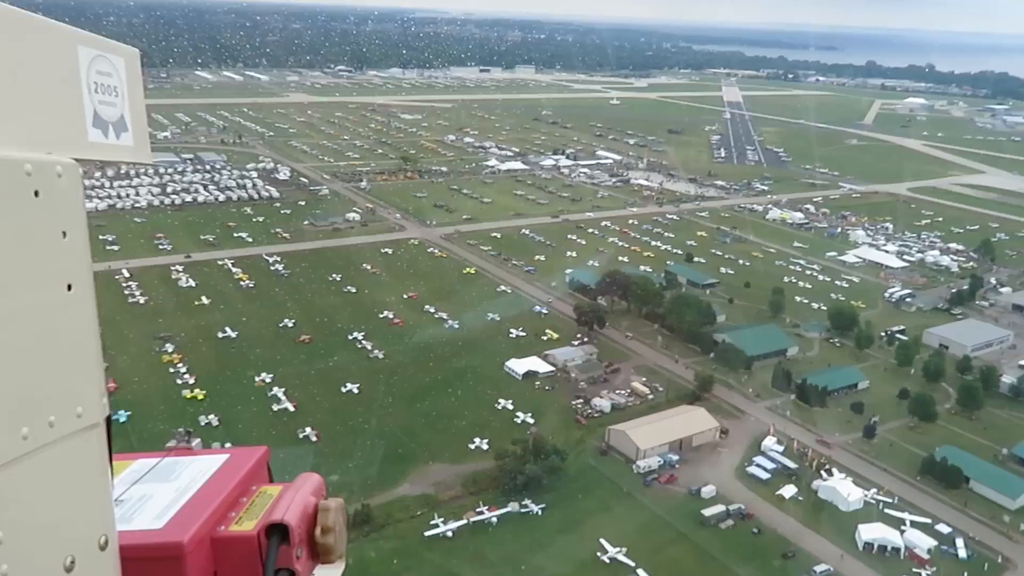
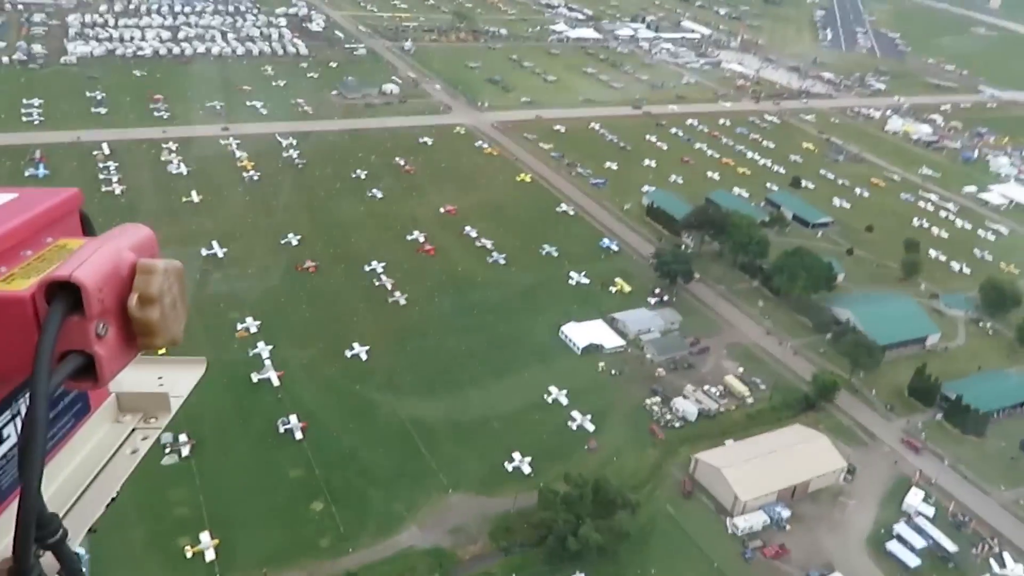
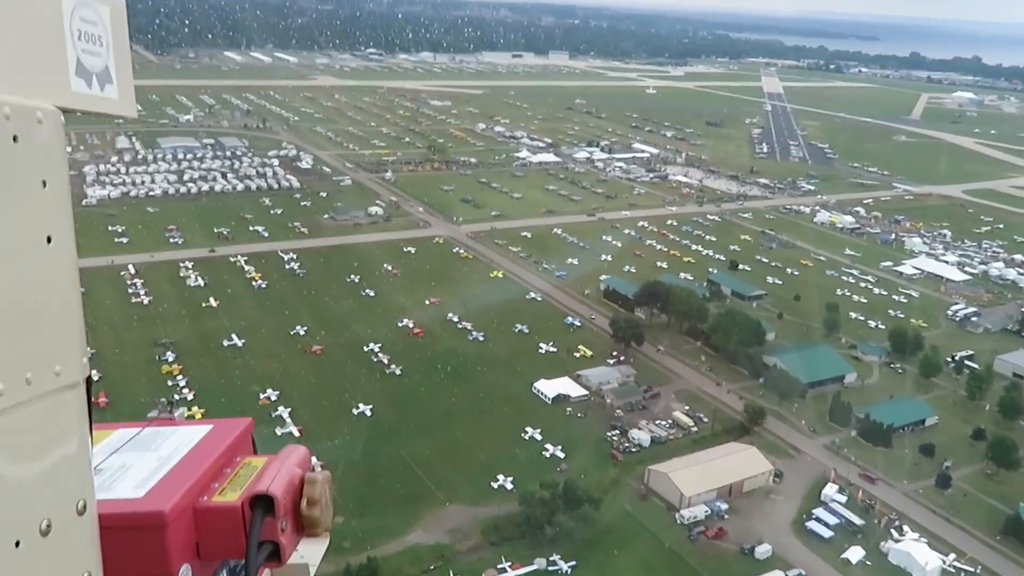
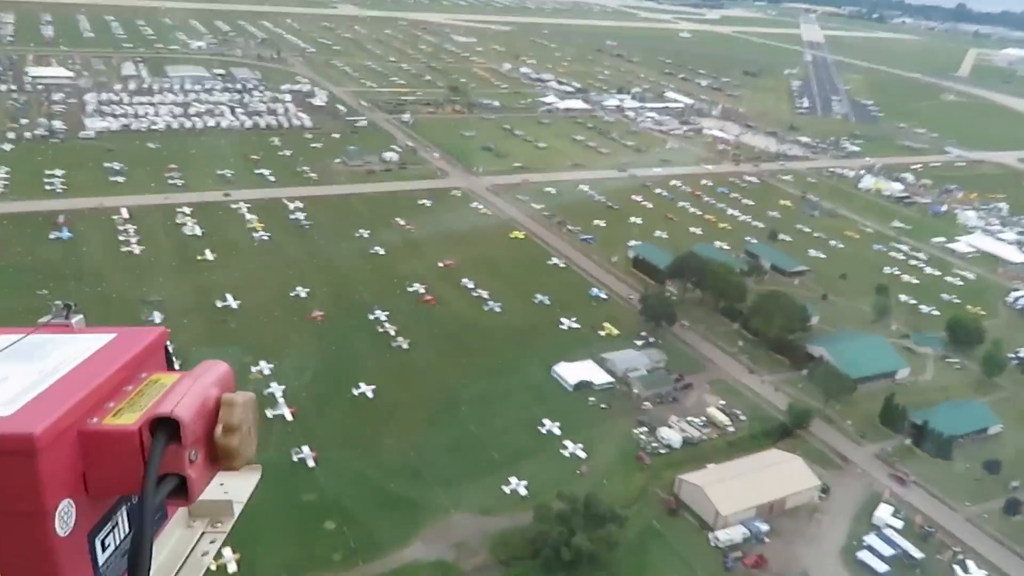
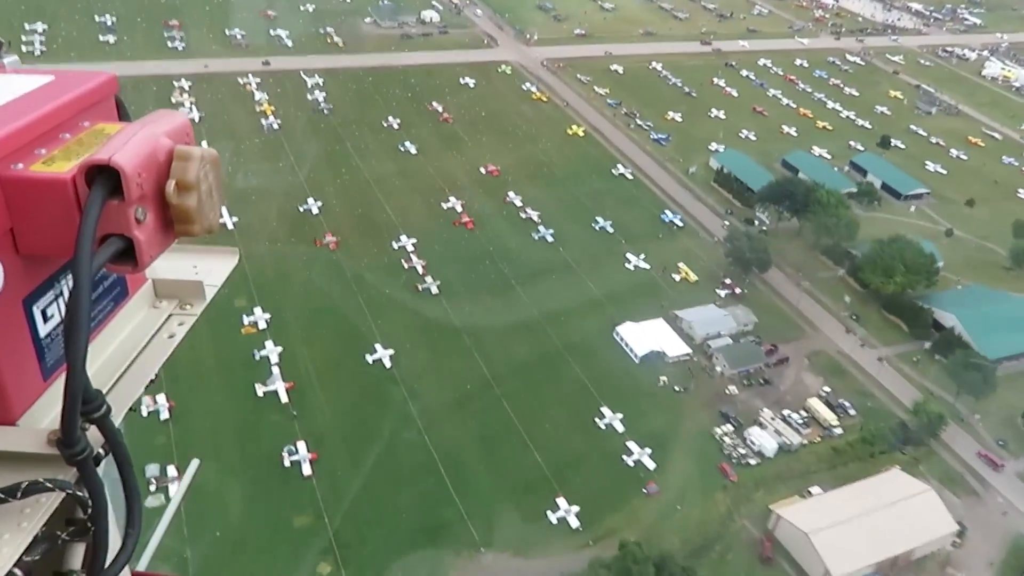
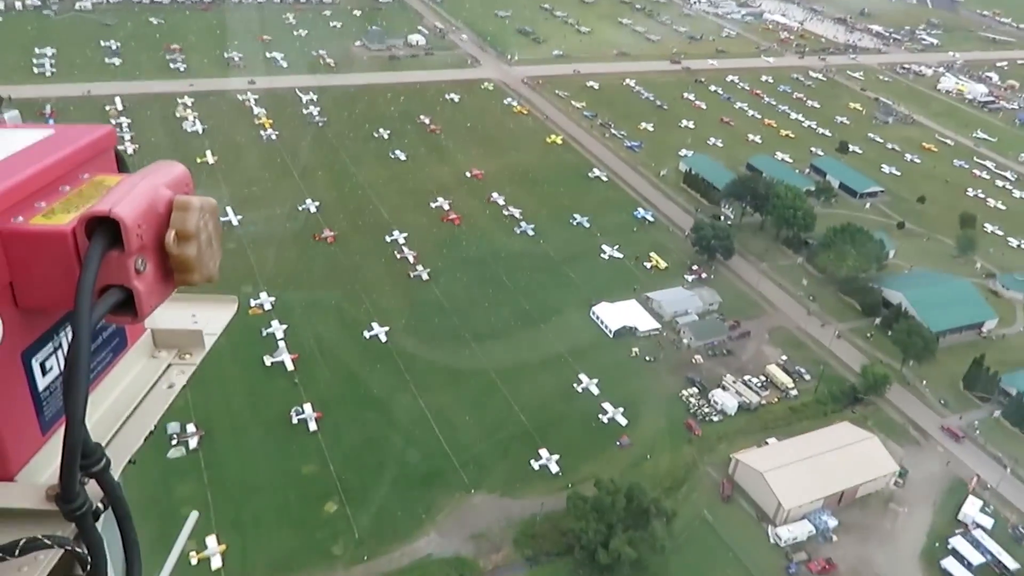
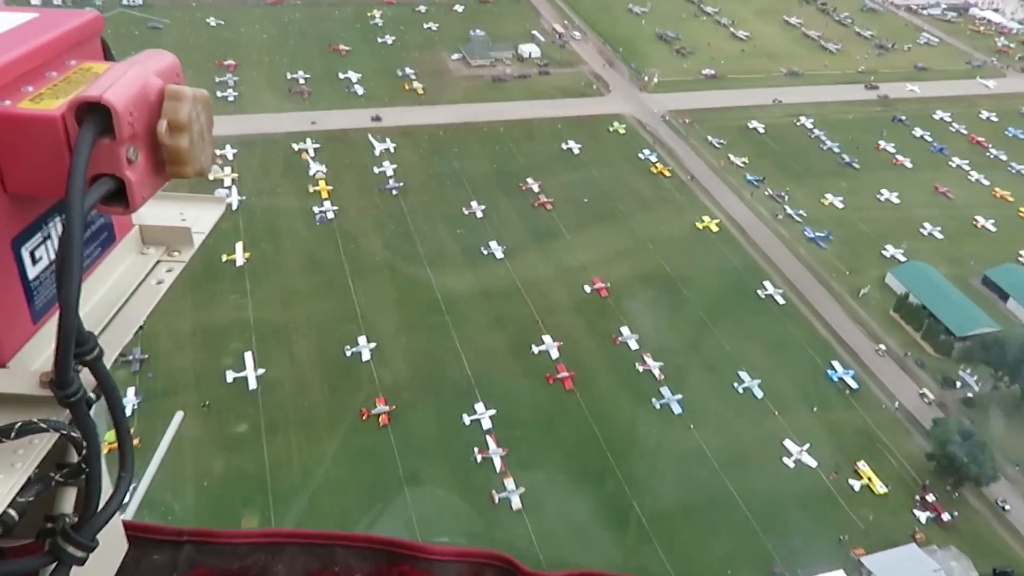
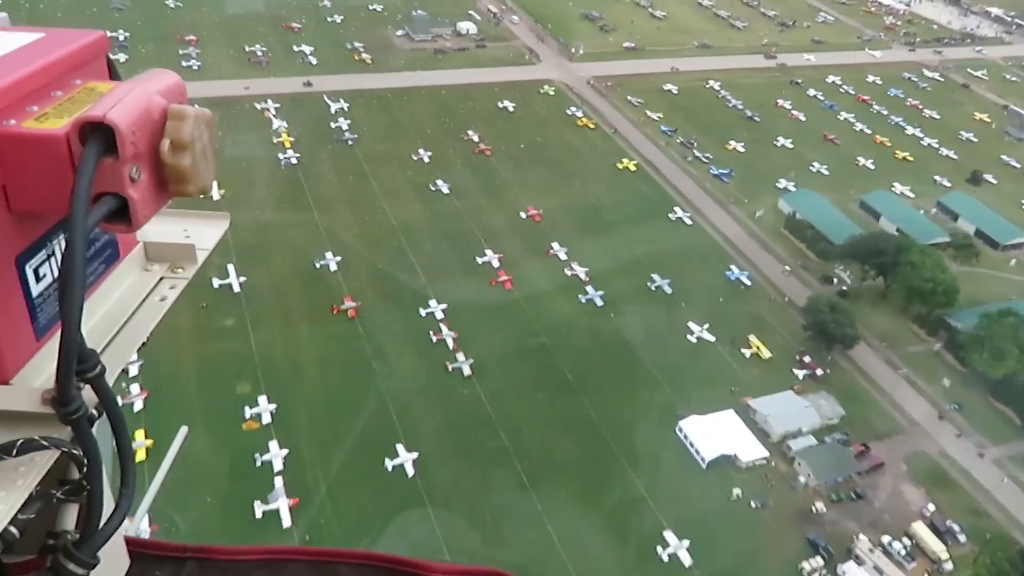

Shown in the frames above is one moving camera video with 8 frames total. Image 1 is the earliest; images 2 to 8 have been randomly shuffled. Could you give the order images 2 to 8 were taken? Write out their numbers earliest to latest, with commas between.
3, 4, 2, 6, 5, 8, 7
